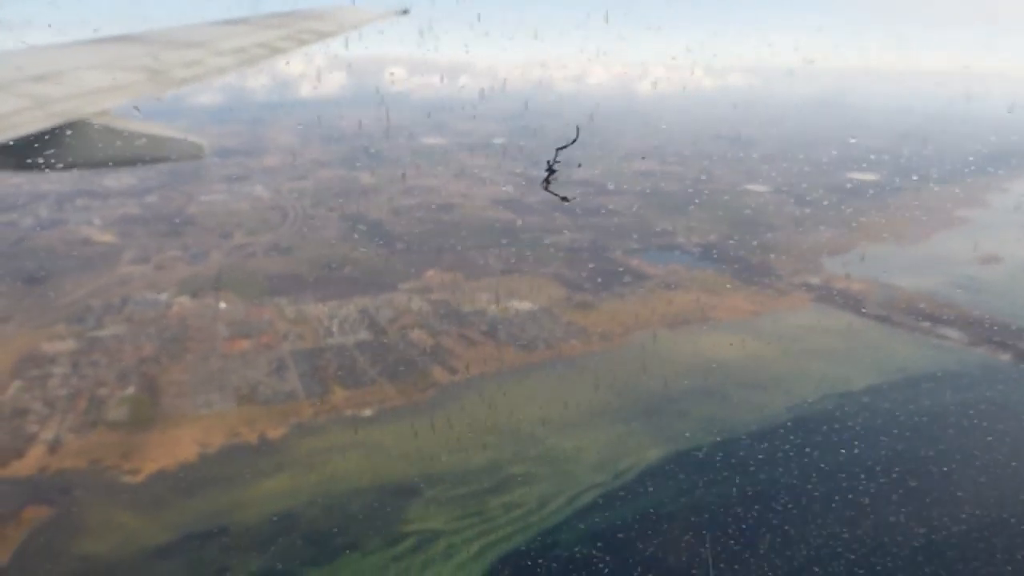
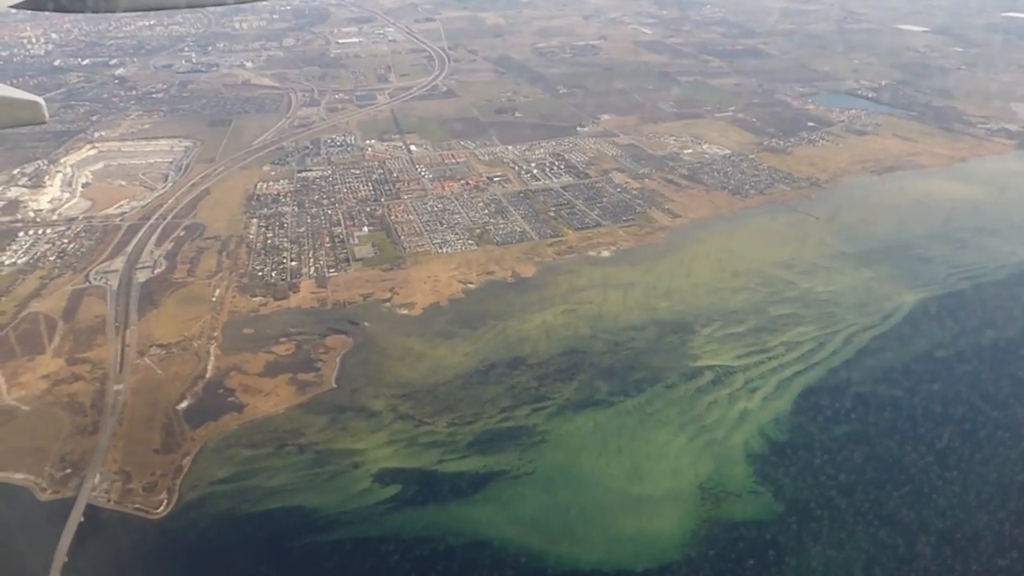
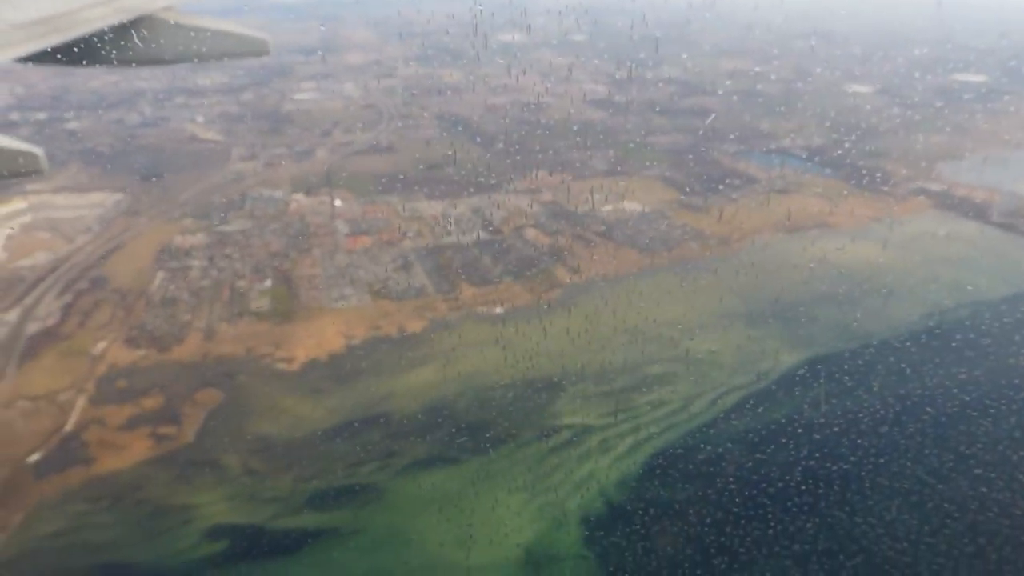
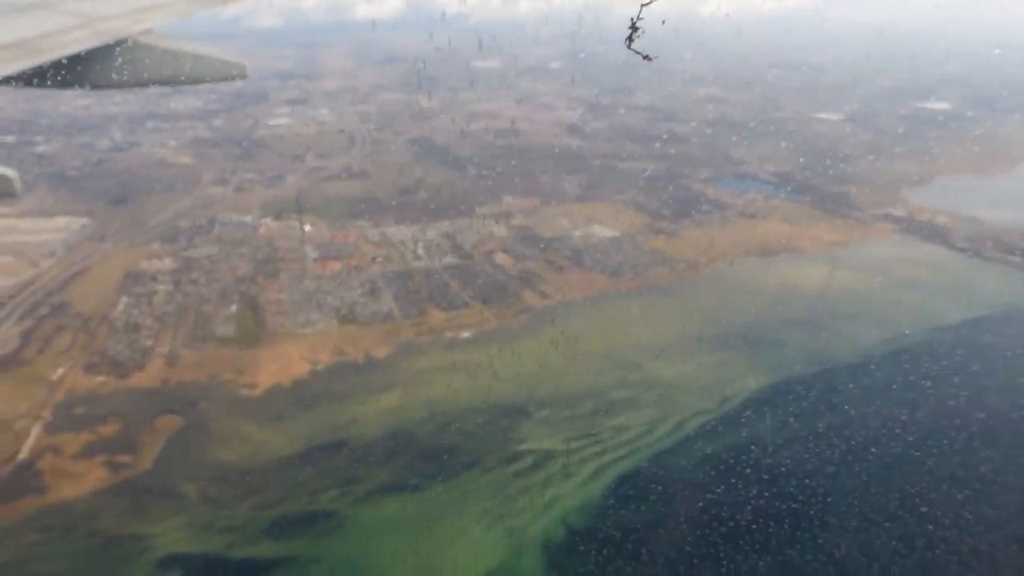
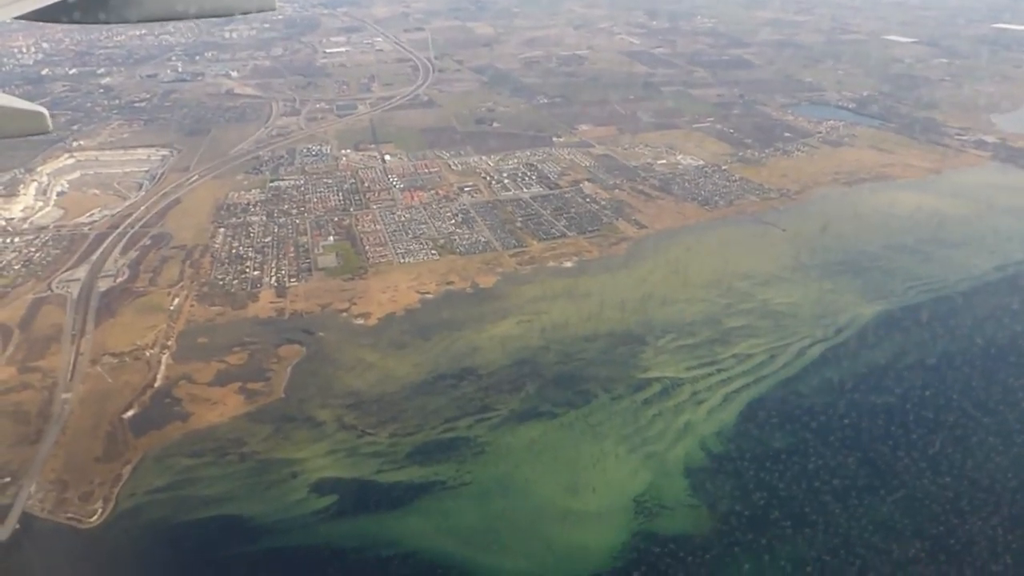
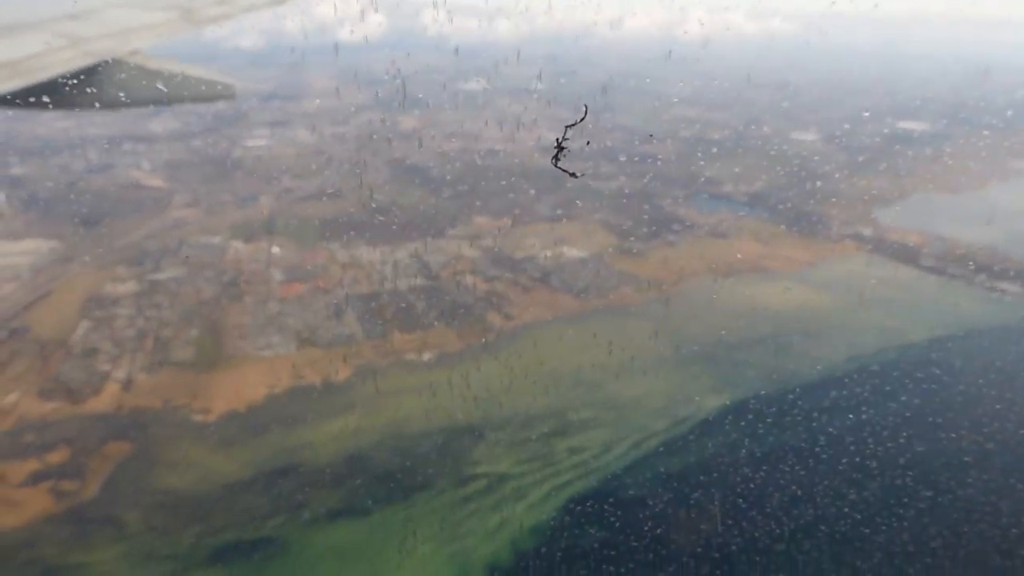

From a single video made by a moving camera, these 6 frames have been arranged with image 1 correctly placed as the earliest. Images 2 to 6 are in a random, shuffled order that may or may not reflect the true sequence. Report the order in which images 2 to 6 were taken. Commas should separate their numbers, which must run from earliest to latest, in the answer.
6, 4, 3, 5, 2
